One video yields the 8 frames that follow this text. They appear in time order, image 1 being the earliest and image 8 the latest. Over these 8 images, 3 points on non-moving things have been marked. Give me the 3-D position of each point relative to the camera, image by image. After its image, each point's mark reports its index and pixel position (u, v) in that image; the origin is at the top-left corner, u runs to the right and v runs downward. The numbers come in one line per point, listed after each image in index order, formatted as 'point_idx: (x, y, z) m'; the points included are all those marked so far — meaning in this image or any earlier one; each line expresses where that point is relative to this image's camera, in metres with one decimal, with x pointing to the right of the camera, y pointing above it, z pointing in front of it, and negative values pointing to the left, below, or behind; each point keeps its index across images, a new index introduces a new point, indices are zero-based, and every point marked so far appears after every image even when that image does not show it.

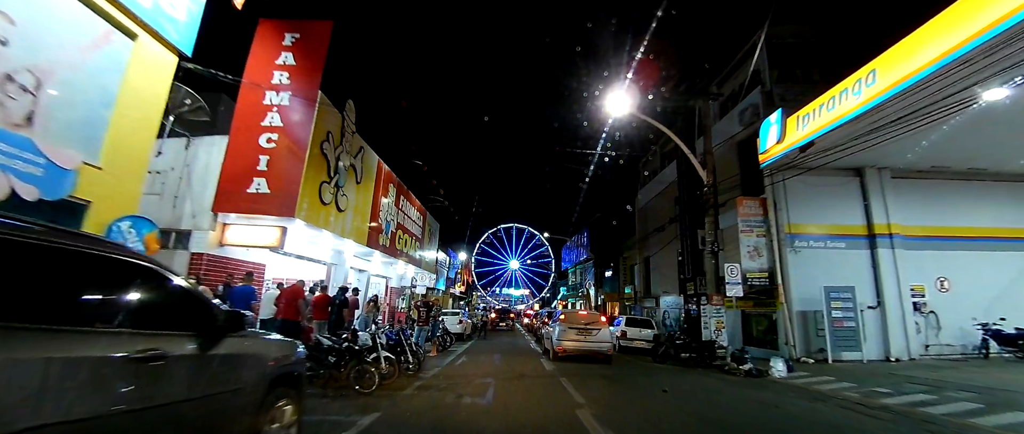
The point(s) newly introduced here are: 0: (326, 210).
0: (-5.0, +0.2, +10.7) m
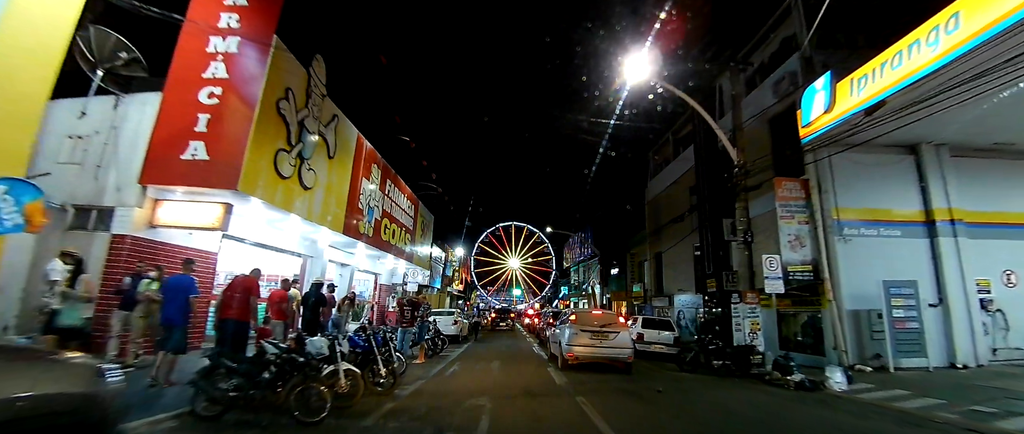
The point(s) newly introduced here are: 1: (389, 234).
0: (-5.0, +0.7, +8.7) m
1: (-4.7, -0.8, +15.2) m
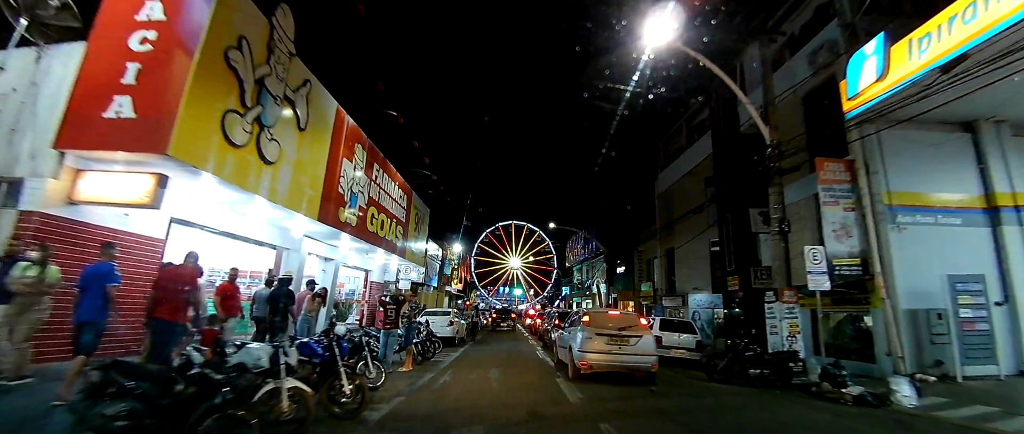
0: (-4.9, +1.1, +7.2) m
1: (-4.6, -0.4, +13.7) m
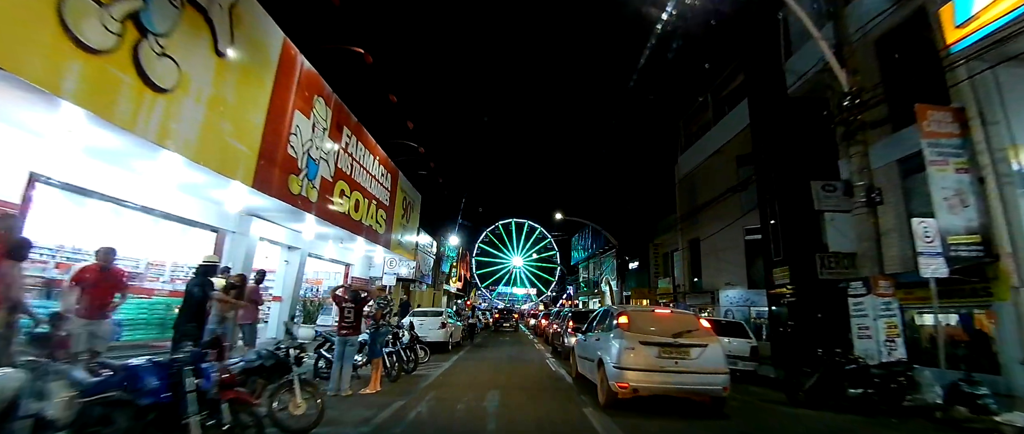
0: (-4.9, +1.7, +4.7) m
1: (-4.5, +0.2, +11.2) m
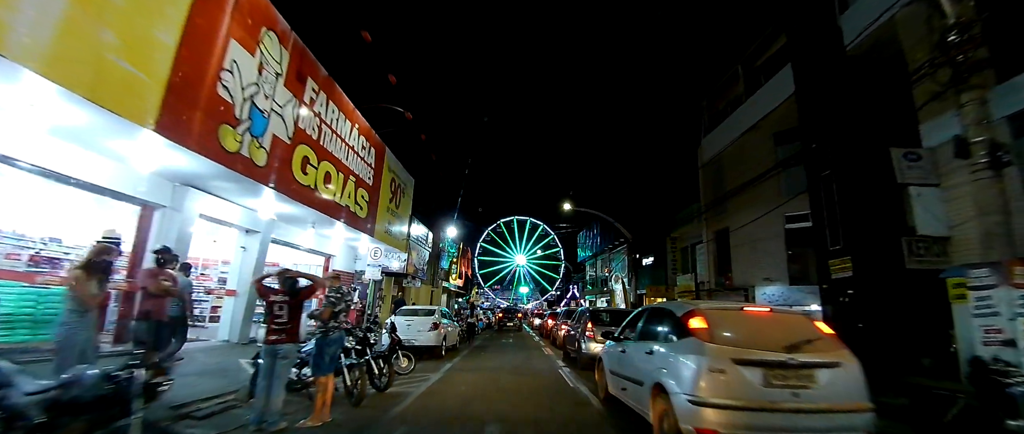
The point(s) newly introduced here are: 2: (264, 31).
0: (-4.8, +2.3, +2.7) m
1: (-4.4, +0.8, +9.2) m
2: (-4.3, +3.2, +6.9) m
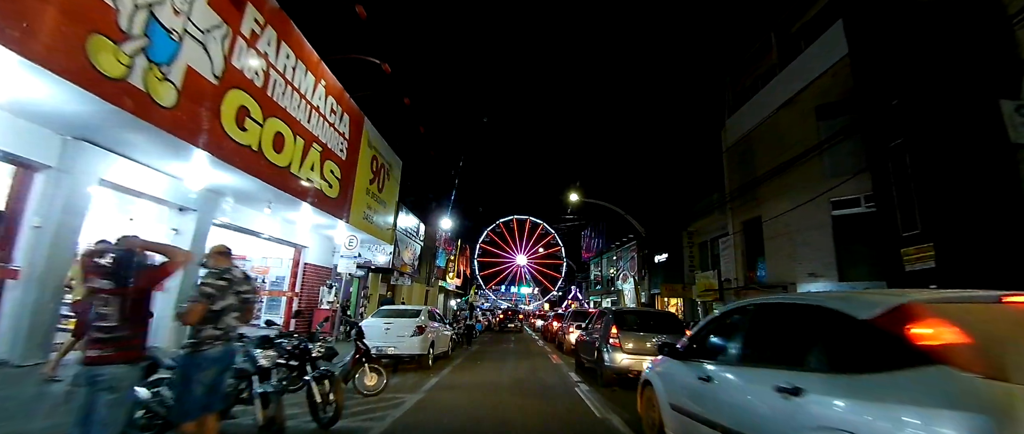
0: (-4.7, +2.8, +0.9) m
1: (-4.4, +1.2, +7.4) m
2: (-4.3, +3.7, +5.0) m
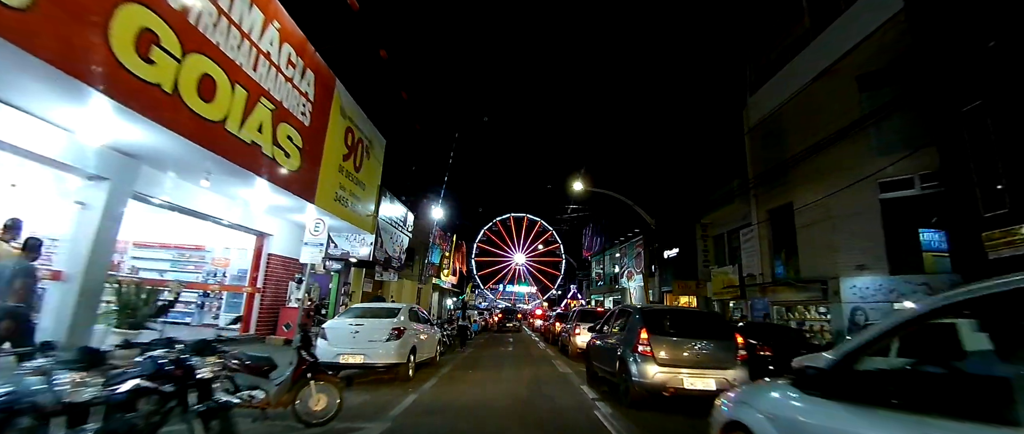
0: (-4.7, +3.2, -0.7) m
1: (-4.4, +1.6, +5.8) m
2: (-4.3, +4.1, +3.5) m
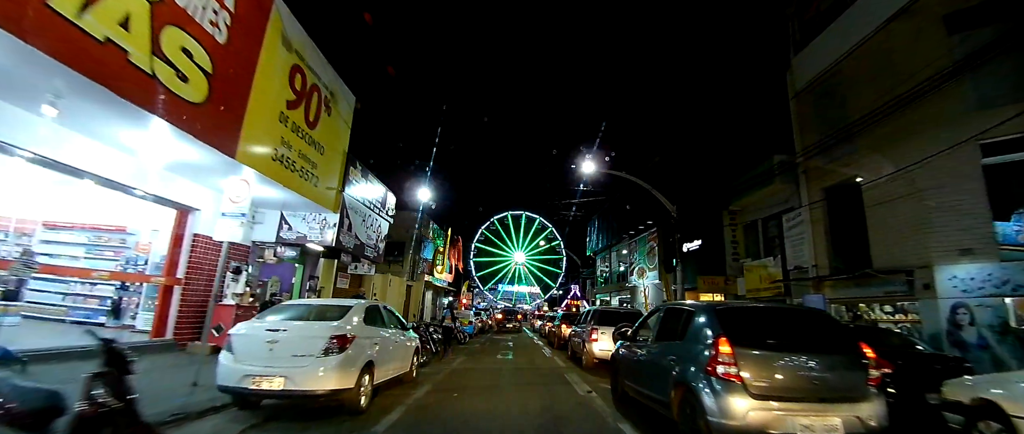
0: (-4.7, +3.7, -2.8) m
1: (-4.3, +2.2, +3.7) m
2: (-4.3, +4.6, +1.3) m
